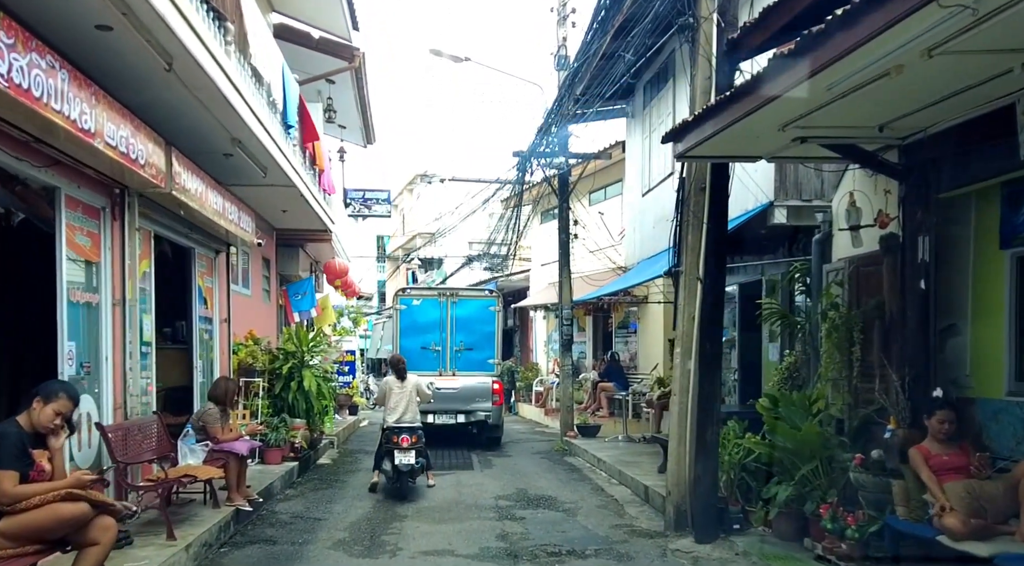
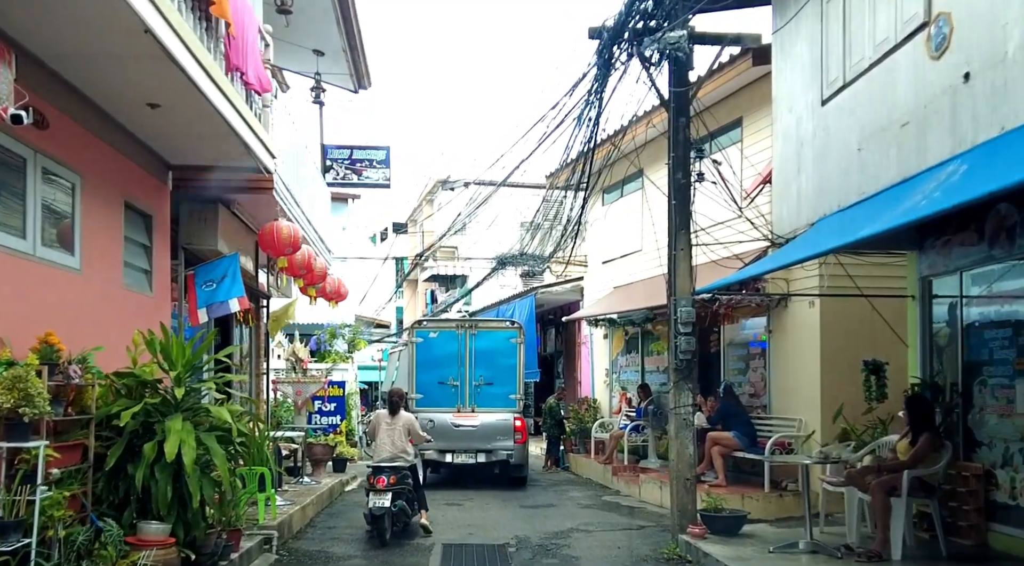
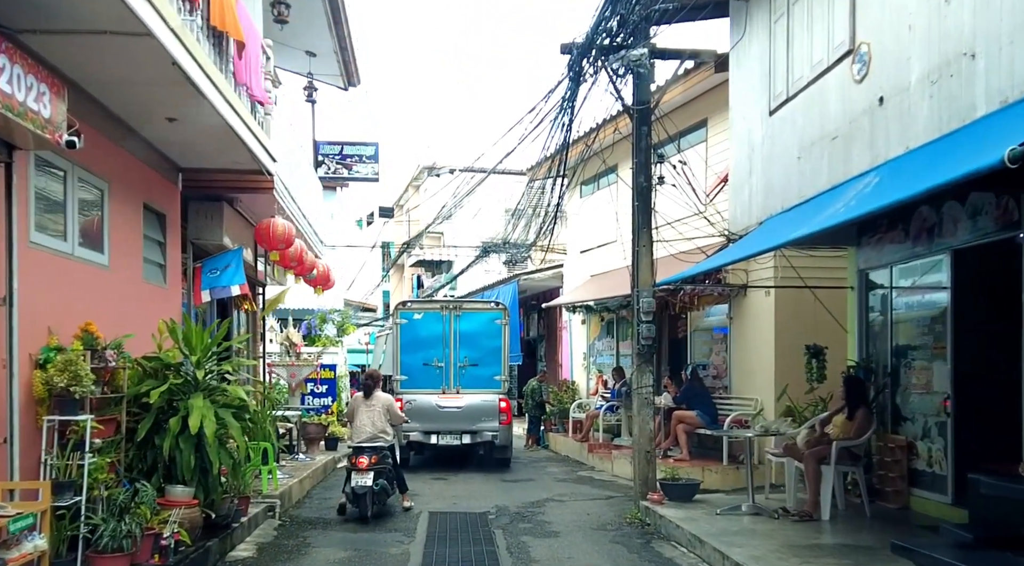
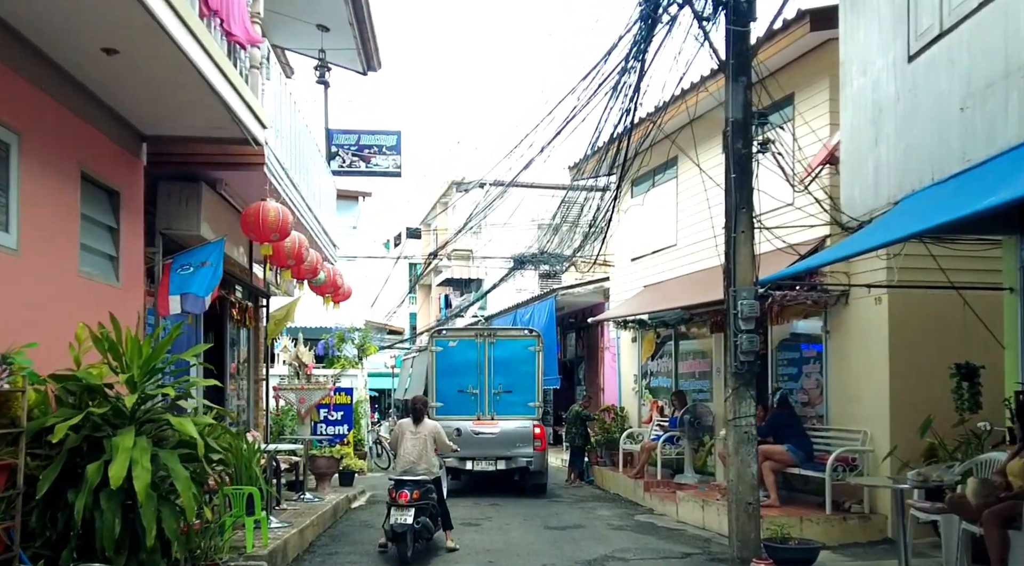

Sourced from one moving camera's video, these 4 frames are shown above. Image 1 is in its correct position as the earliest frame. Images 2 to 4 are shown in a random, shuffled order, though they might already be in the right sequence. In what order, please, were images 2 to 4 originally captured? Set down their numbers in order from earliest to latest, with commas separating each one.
3, 2, 4
